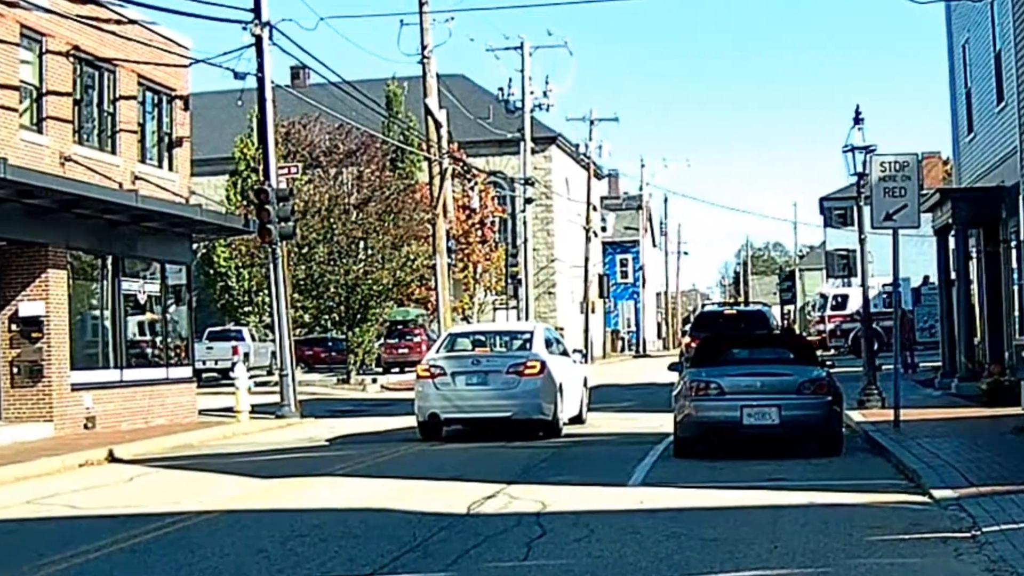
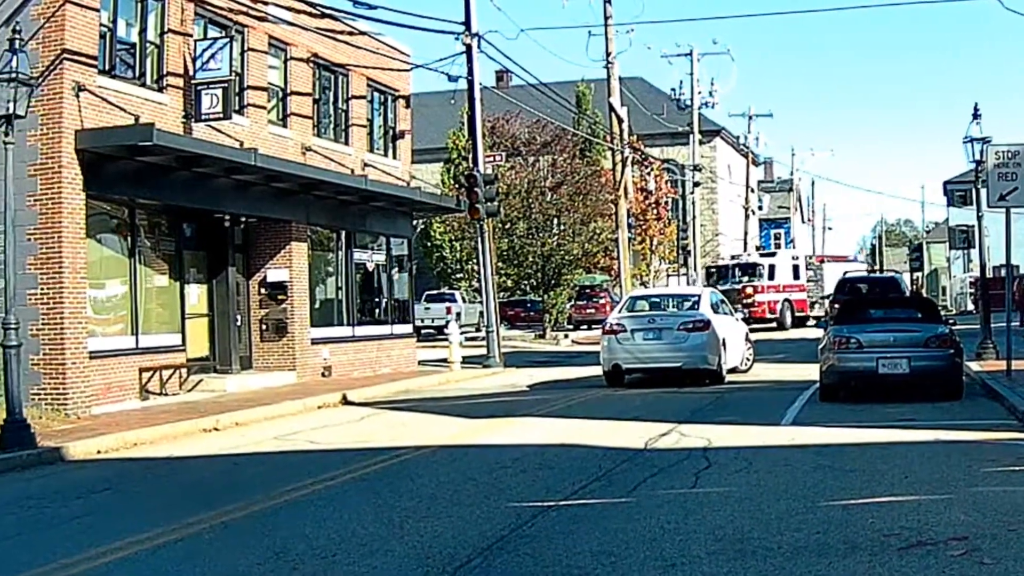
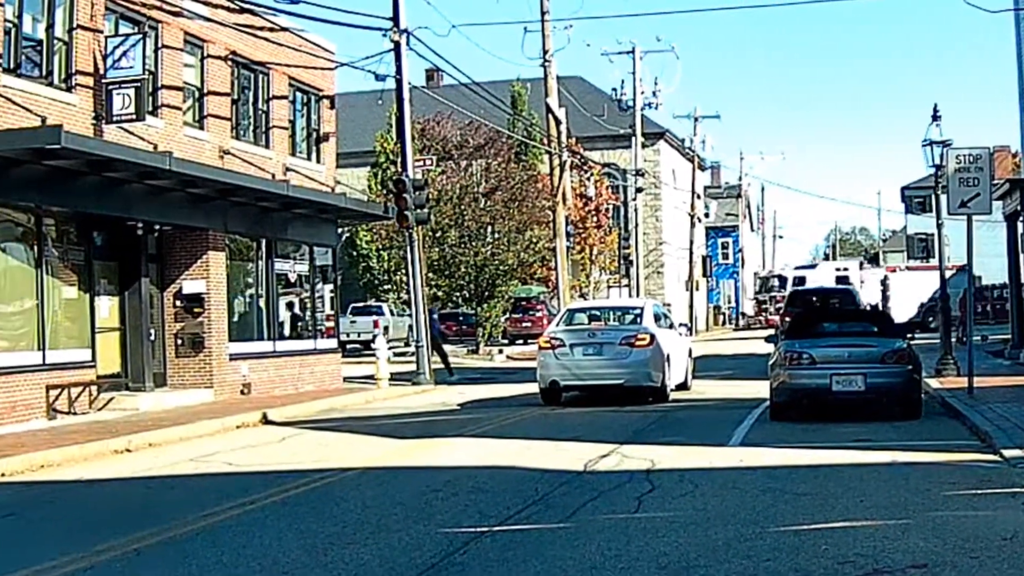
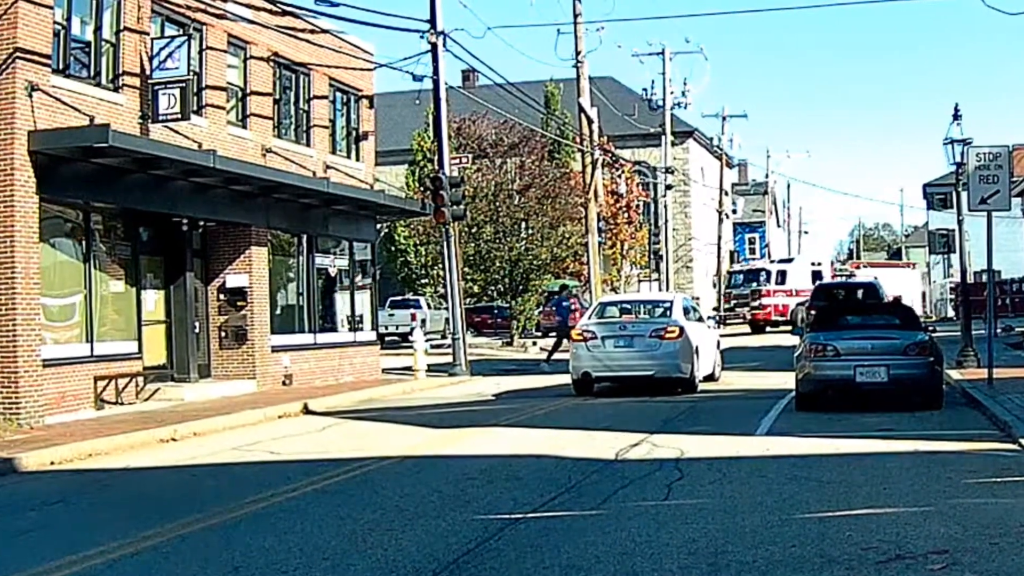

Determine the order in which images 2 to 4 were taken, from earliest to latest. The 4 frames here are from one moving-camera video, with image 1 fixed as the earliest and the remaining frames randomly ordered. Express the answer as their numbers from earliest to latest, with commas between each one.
3, 4, 2
